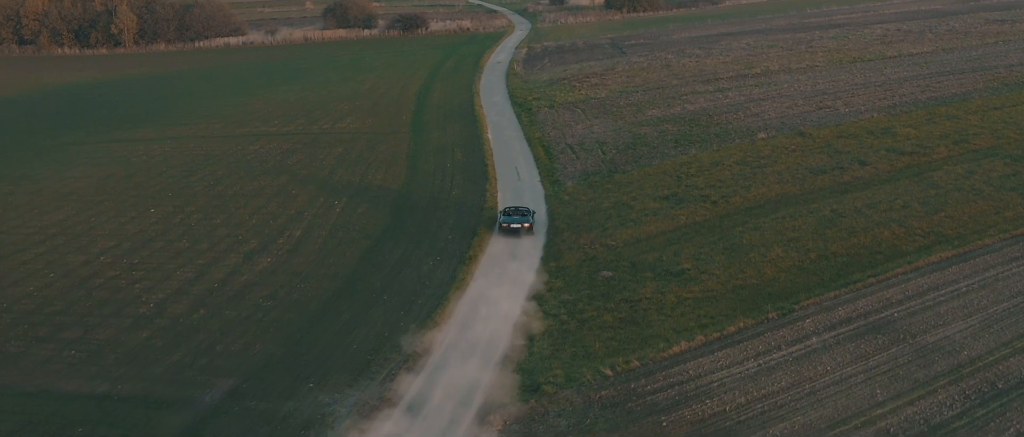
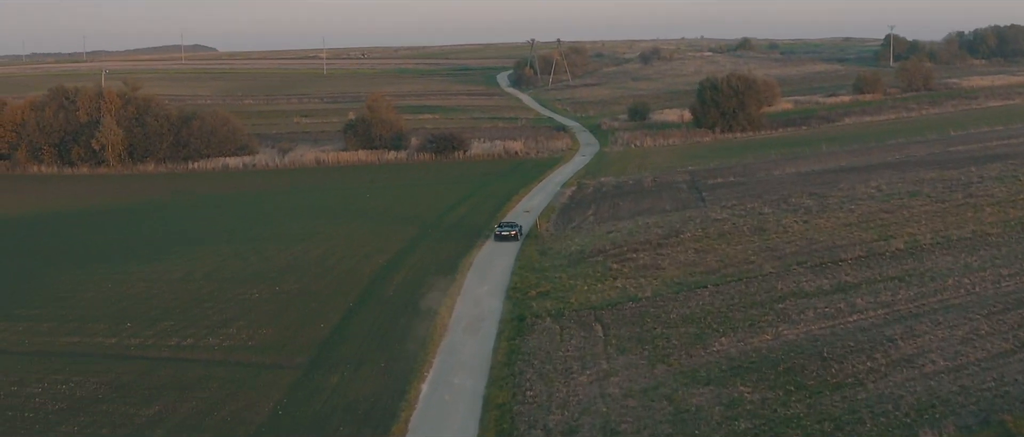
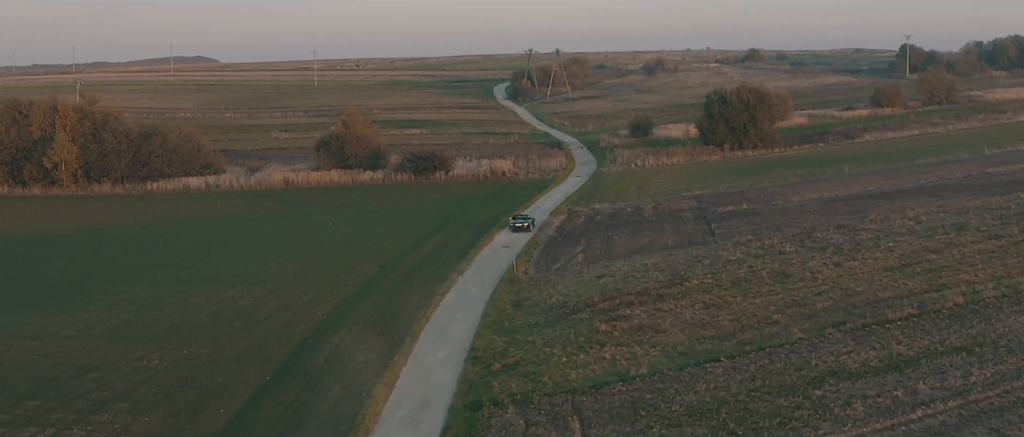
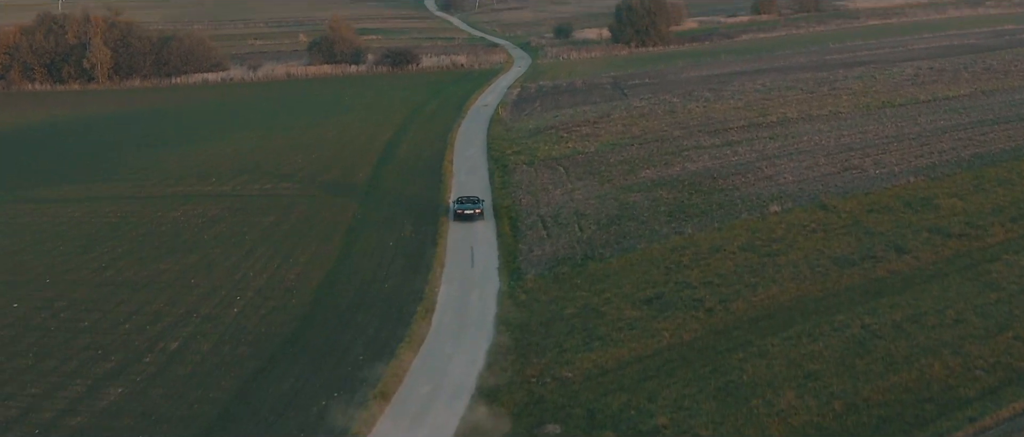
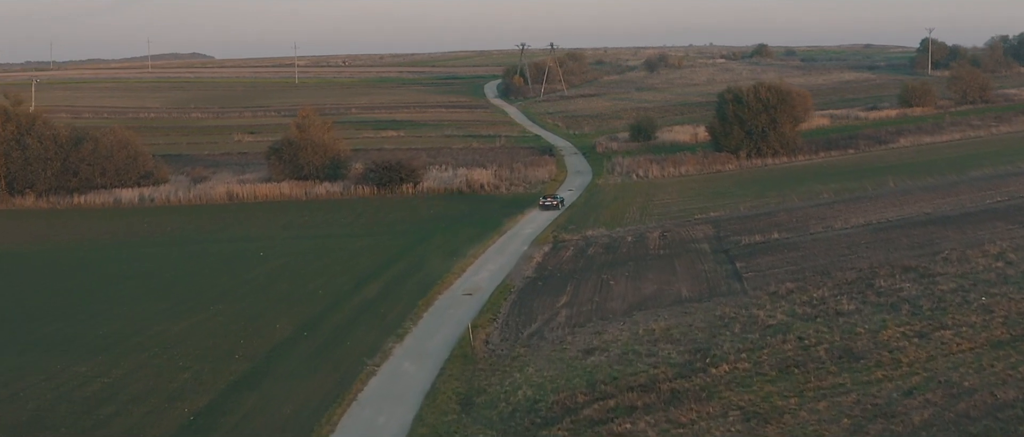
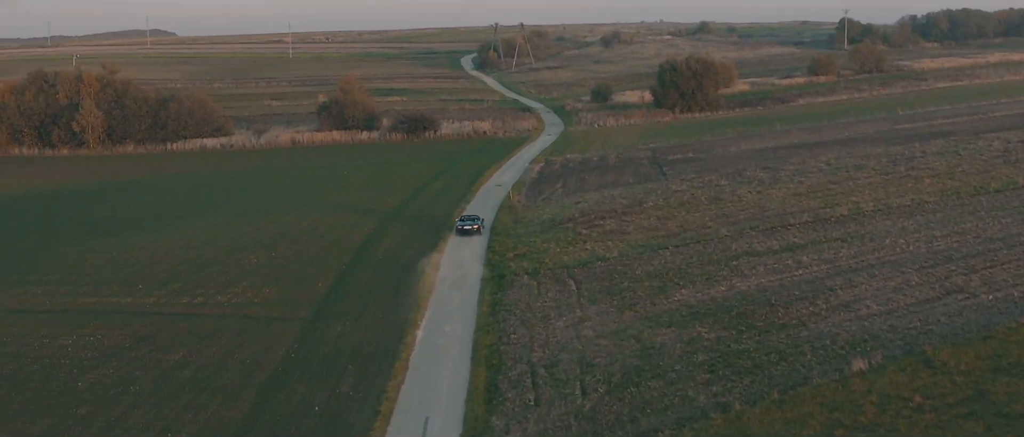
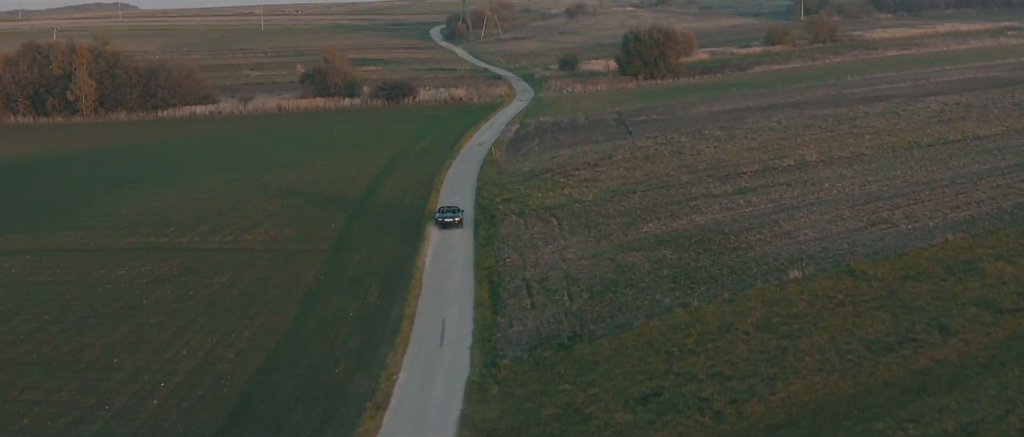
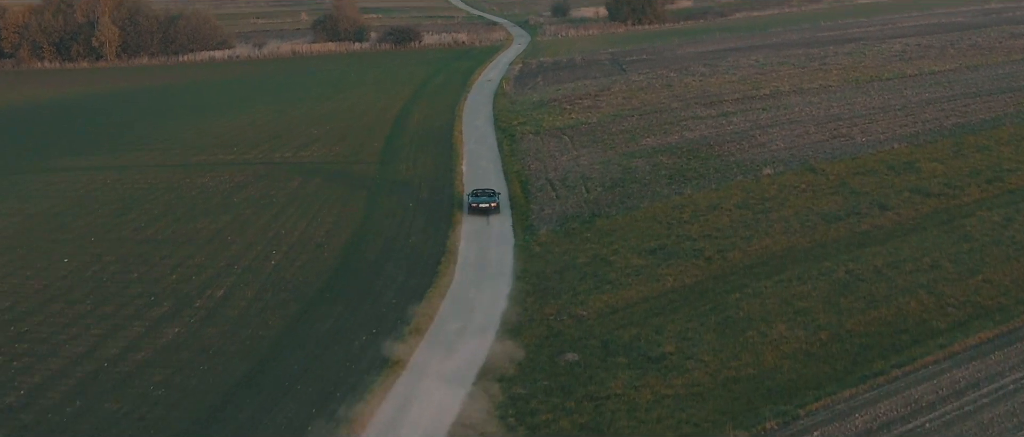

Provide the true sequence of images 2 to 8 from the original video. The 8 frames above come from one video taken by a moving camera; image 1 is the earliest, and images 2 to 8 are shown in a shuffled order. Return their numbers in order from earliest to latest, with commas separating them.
8, 4, 7, 6, 2, 3, 5
